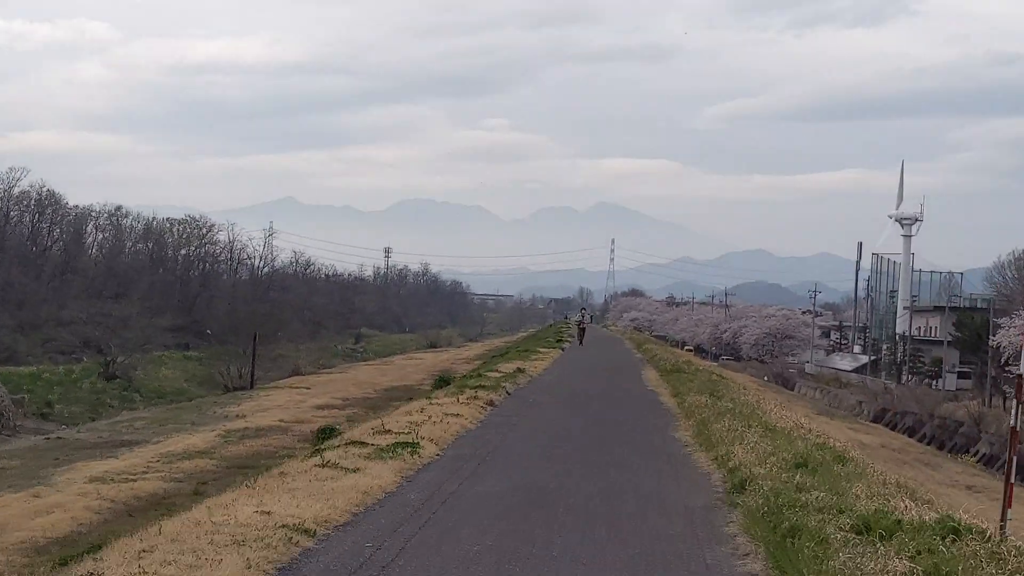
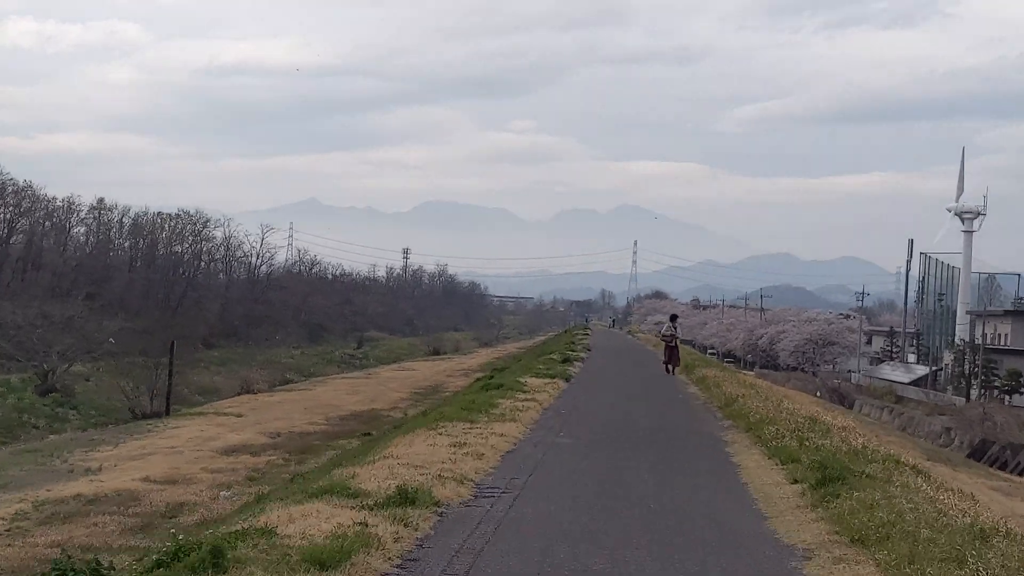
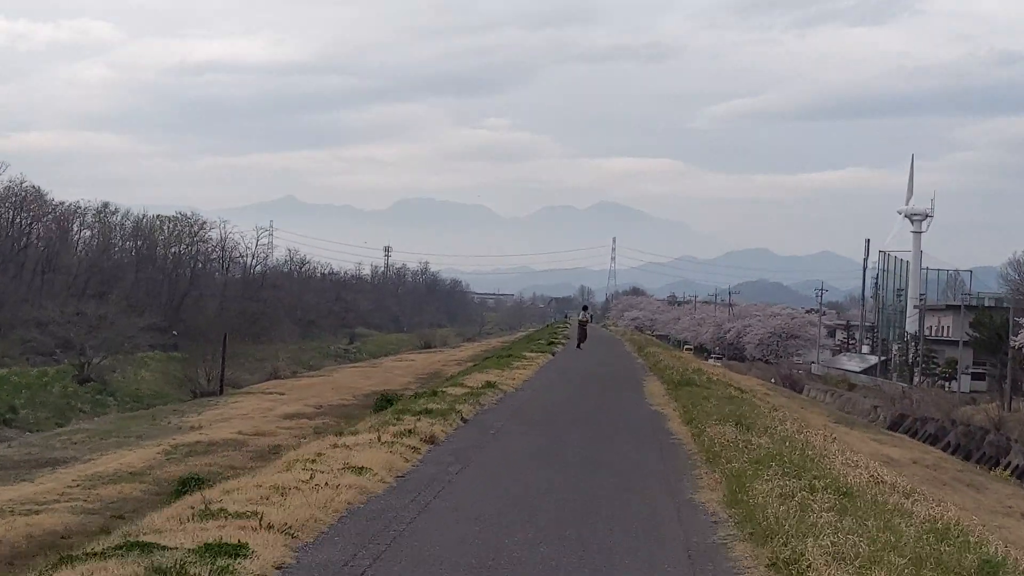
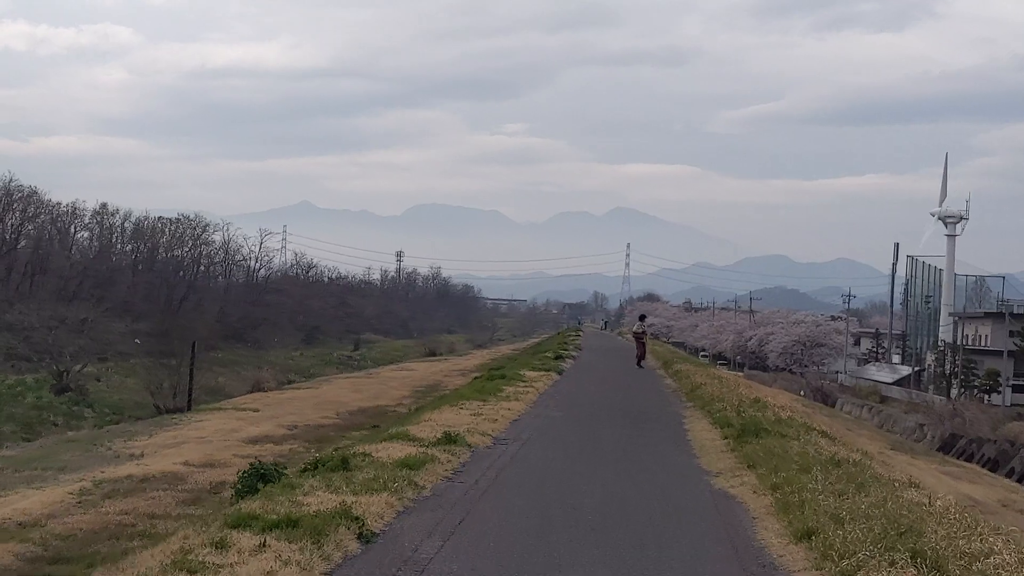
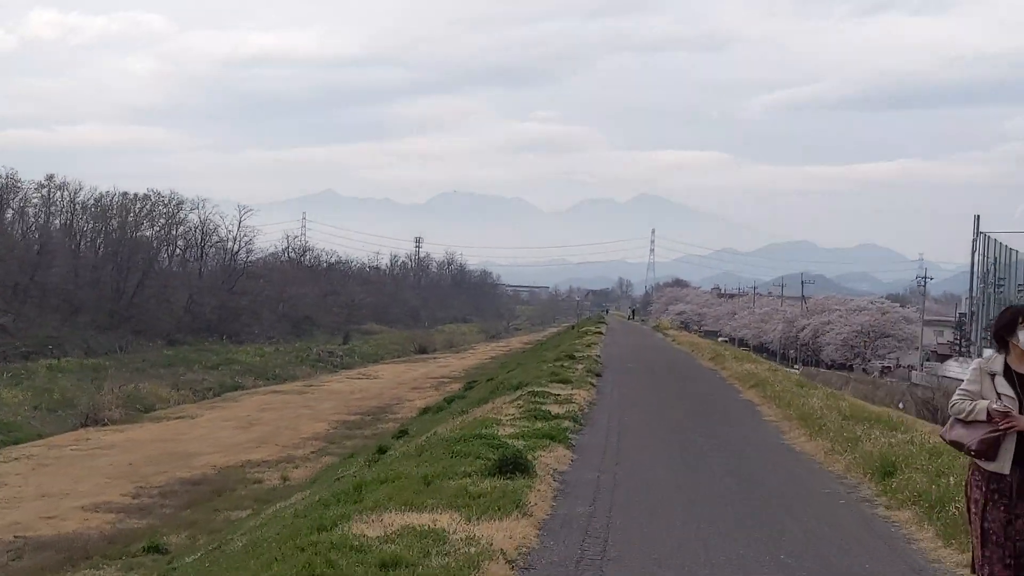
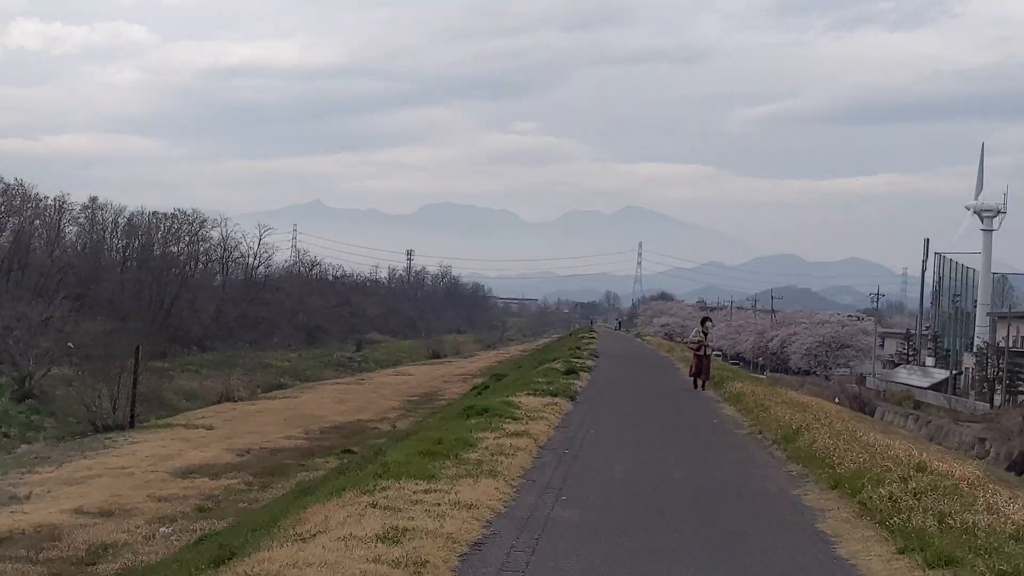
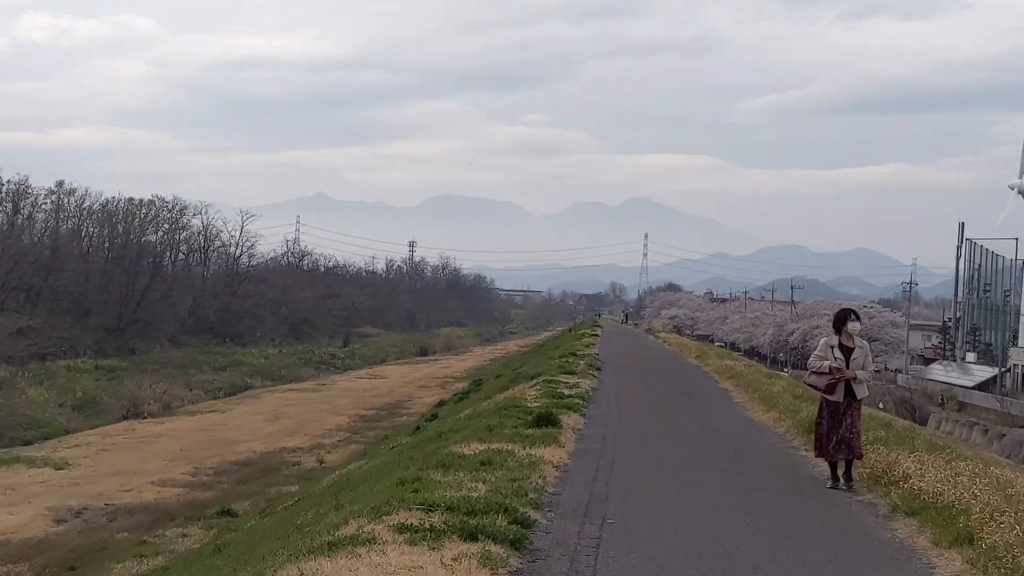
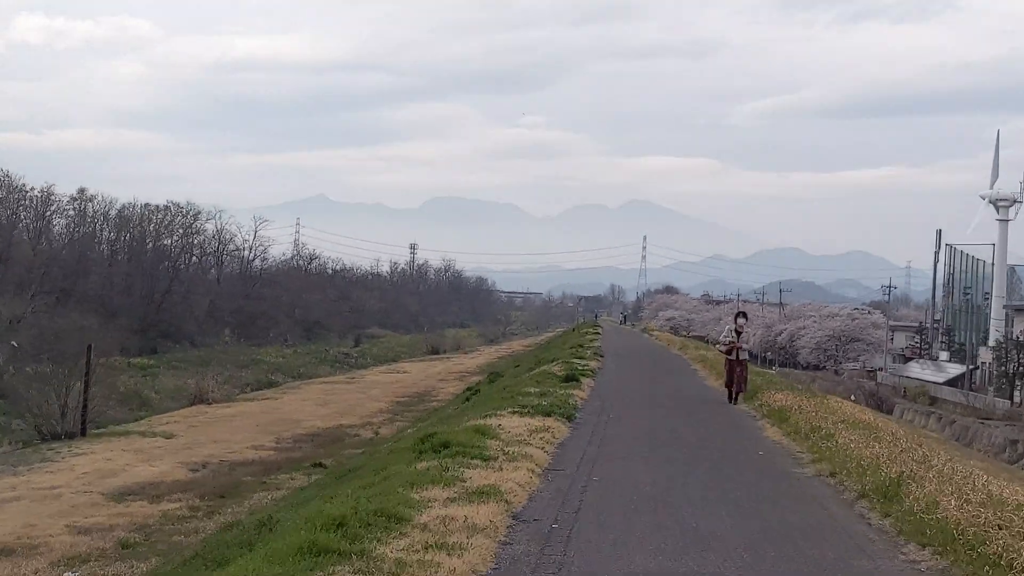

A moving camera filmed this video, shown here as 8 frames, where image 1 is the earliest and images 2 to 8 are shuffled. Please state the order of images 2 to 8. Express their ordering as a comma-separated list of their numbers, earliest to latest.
3, 4, 2, 6, 8, 7, 5
